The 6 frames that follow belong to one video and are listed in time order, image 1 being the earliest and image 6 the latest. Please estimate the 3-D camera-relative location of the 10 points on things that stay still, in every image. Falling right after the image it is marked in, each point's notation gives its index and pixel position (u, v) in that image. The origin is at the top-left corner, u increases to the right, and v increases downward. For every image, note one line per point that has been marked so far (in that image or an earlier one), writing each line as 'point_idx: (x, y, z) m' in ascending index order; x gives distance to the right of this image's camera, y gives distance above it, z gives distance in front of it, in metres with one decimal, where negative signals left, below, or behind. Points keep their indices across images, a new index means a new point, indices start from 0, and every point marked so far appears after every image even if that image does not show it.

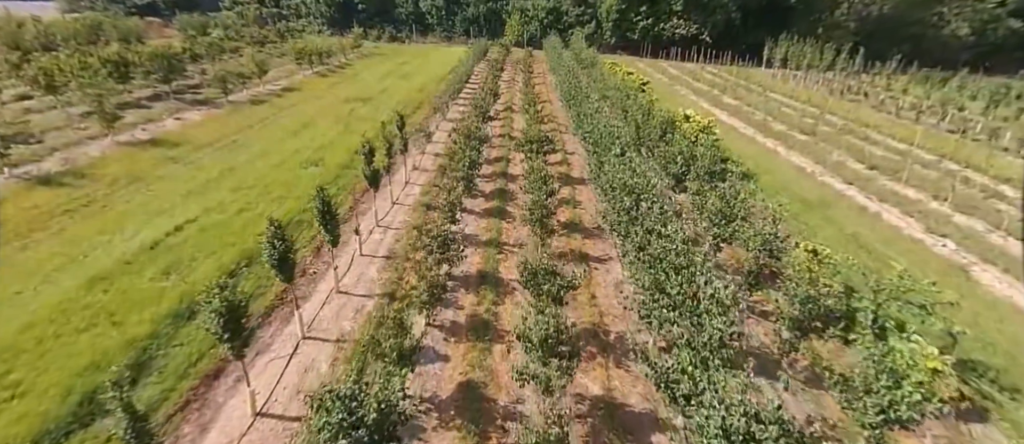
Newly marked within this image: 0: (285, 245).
0: (-5.1, -0.5, +10.1) m
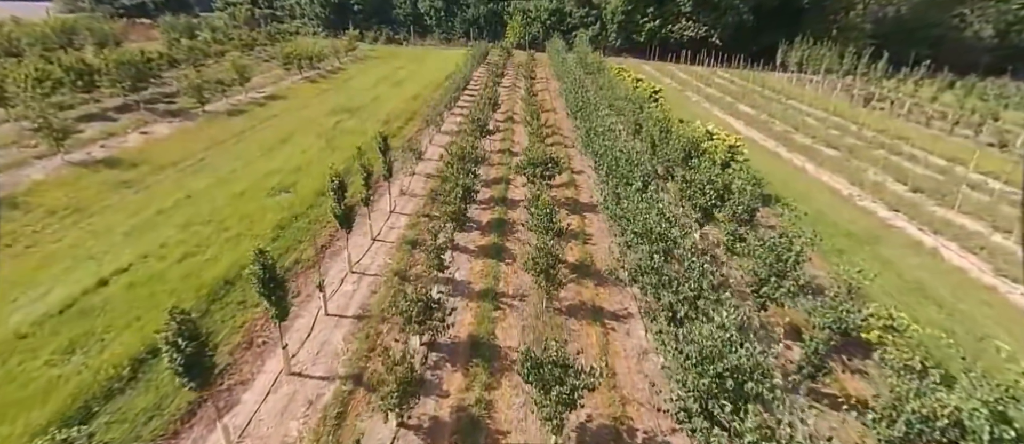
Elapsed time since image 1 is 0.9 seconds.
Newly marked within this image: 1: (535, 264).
0: (-5.2, -2.0, +7.3) m
1: (+0.7, -1.2, +13.1) m
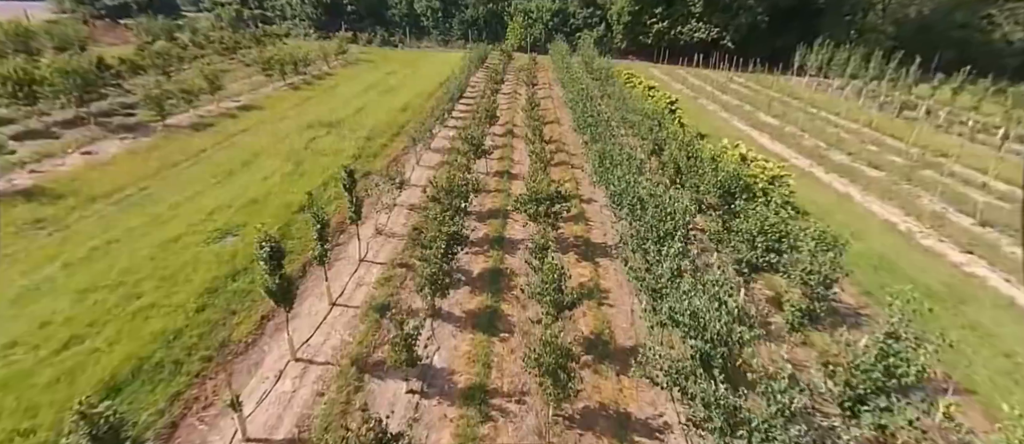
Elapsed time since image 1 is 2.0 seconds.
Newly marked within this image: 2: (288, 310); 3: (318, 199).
0: (-5.3, -3.7, +3.8) m
1: (+0.5, -3.0, +9.5) m
2: (-5.3, -2.1, +10.6) m
3: (-8.1, +0.9, +18.6) m
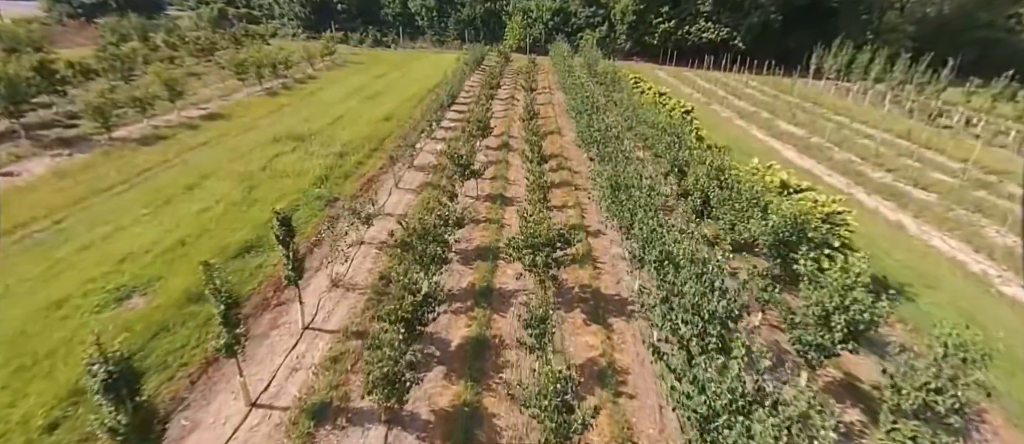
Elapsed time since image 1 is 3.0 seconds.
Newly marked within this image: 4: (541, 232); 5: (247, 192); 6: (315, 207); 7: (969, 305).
0: (-5.7, -5.3, +0.2) m
1: (+0.2, -4.5, +6.0) m
2: (-5.6, -3.6, +7.1) m
3: (-8.4, -0.6, +15.1) m
4: (+0.9, -0.3, +13.7) m
5: (-10.8, +1.2, +18.3) m
6: (-7.8, +0.6, +17.7) m
7: (+14.8, -2.7, +14.5) m
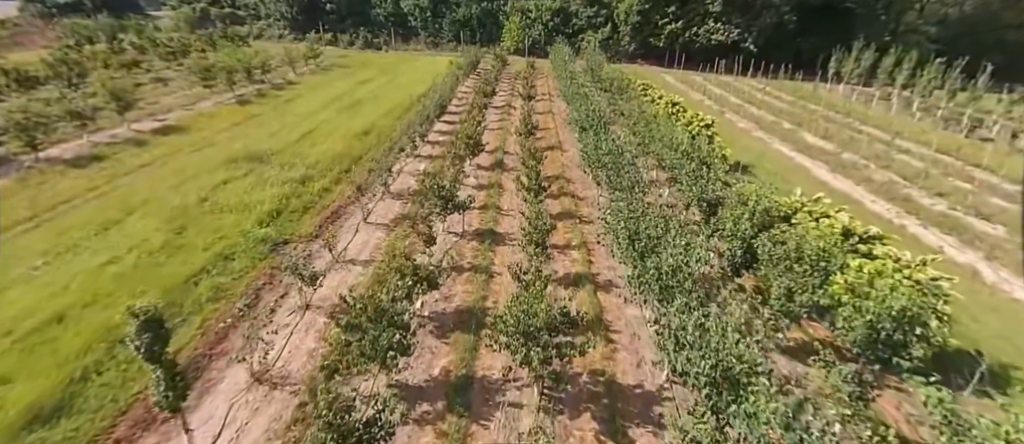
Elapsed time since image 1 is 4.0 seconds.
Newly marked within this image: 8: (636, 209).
0: (-6.0, -6.9, -3.4) m
1: (-0.1, -6.2, +2.4) m
2: (-5.9, -5.2, +3.5) m
3: (-8.7, -2.2, +11.5) m
4: (+0.6, -1.9, +10.1) m
5: (-11.1, -0.4, +14.8) m
6: (-8.1, -1.1, +14.1) m
7: (+14.5, -4.4, +10.9) m
8: (+4.0, +0.4, +14.7) m
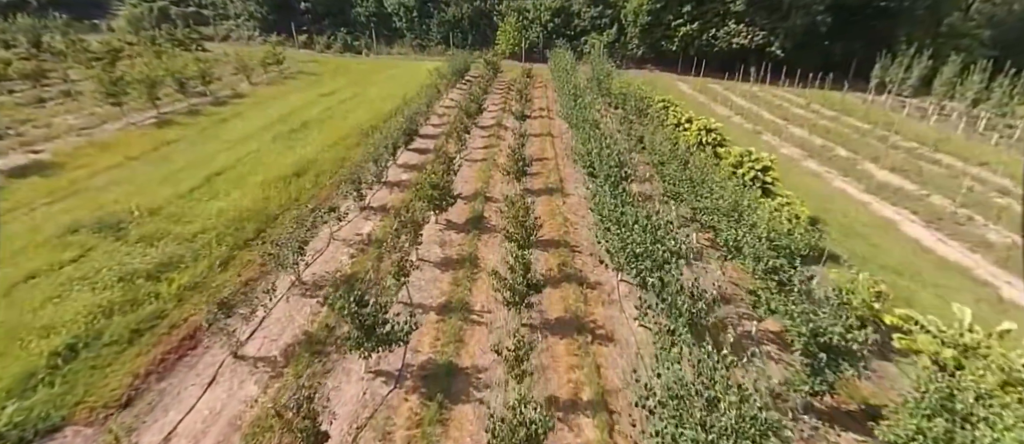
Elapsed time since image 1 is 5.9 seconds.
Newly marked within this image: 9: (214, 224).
0: (-6.8, -10.1, -10.4) m
1: (-0.9, -9.4, -4.6) m
2: (-6.8, -8.4, -3.5) m
3: (-9.5, -5.4, +4.5) m
4: (-0.2, -5.1, +3.0) m
5: (-11.9, -3.6, +7.7) m
6: (-8.9, -4.2, +7.1) m
7: (+13.7, -7.6, +3.8) m
8: (+3.2, -2.8, +7.6) m
9: (-10.1, 0.0, +15.1) m
